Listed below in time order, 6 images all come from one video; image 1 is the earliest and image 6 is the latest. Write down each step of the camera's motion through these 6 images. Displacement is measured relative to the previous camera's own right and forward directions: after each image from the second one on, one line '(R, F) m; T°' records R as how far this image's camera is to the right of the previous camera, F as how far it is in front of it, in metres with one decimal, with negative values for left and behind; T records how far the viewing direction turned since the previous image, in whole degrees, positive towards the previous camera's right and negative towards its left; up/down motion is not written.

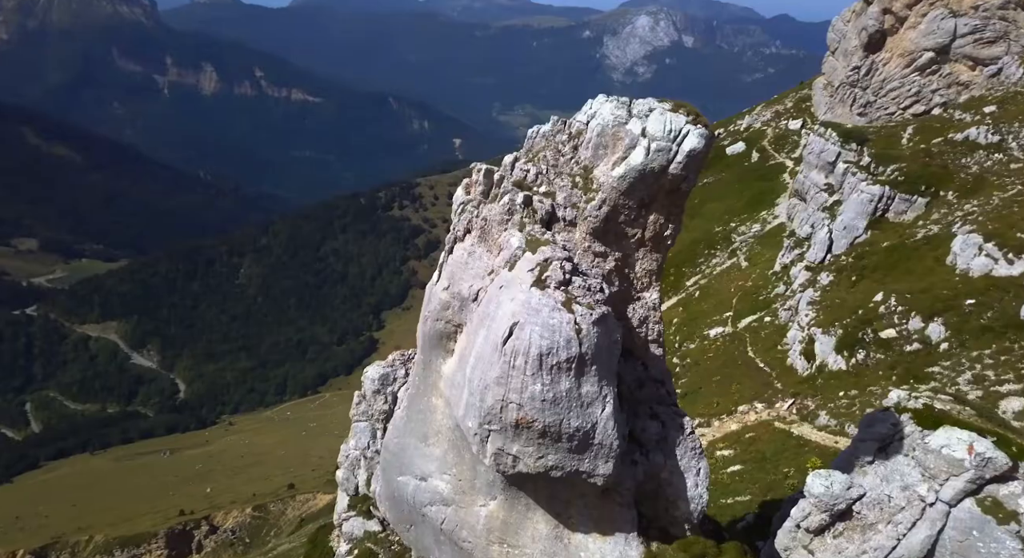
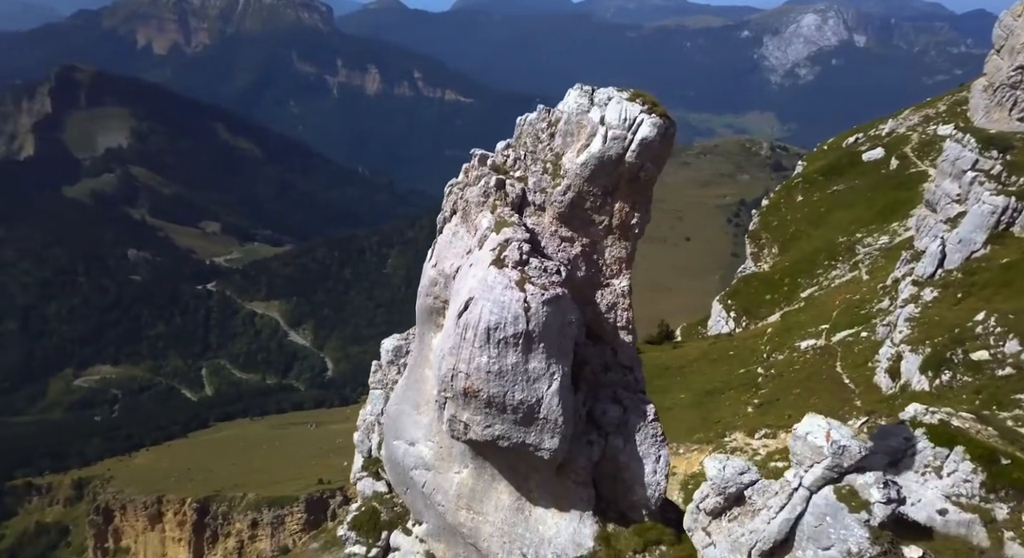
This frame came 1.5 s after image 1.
(+13.7, -0.8) m; -15°
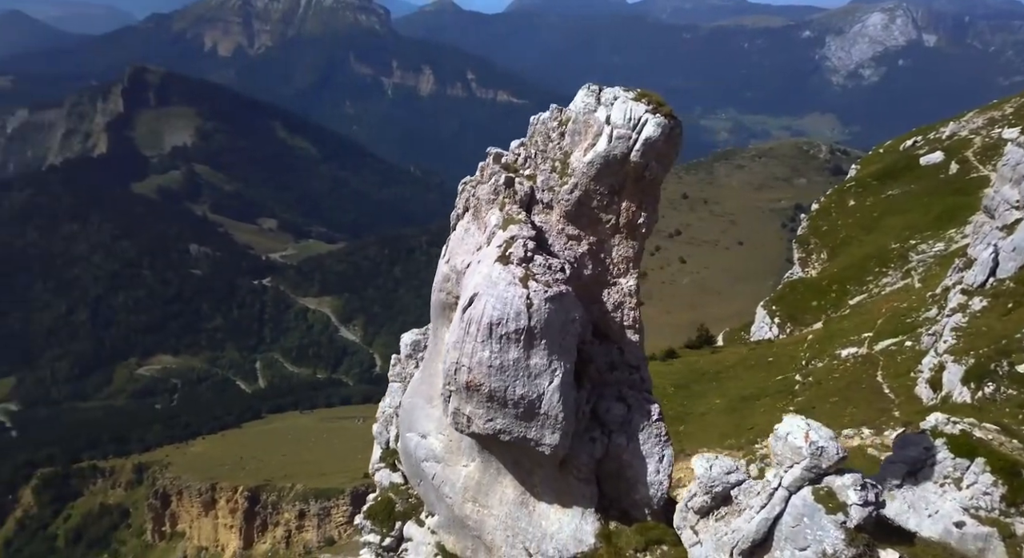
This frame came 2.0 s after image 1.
(+3.4, -0.5) m; -4°
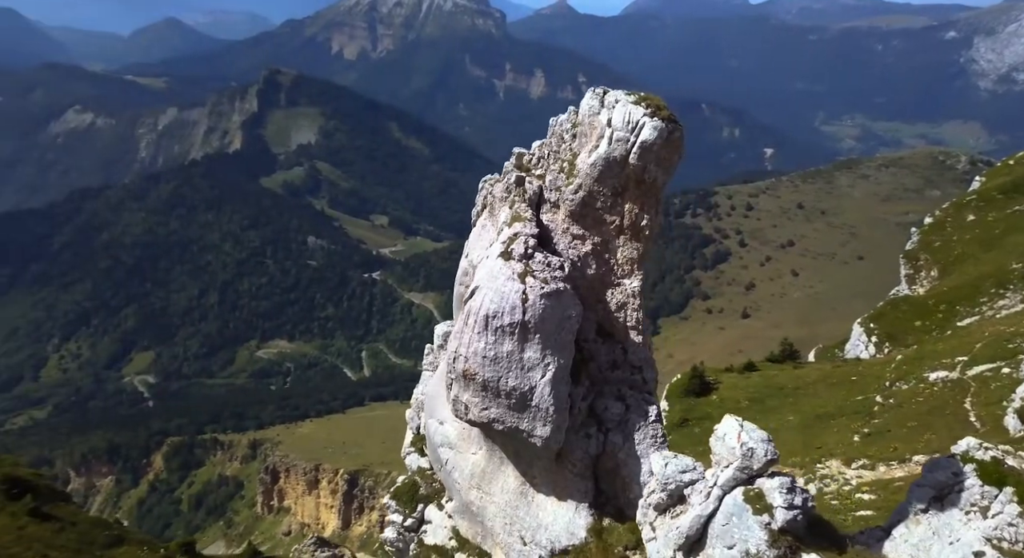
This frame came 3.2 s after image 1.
(+8.0, -1.0) m; -9°
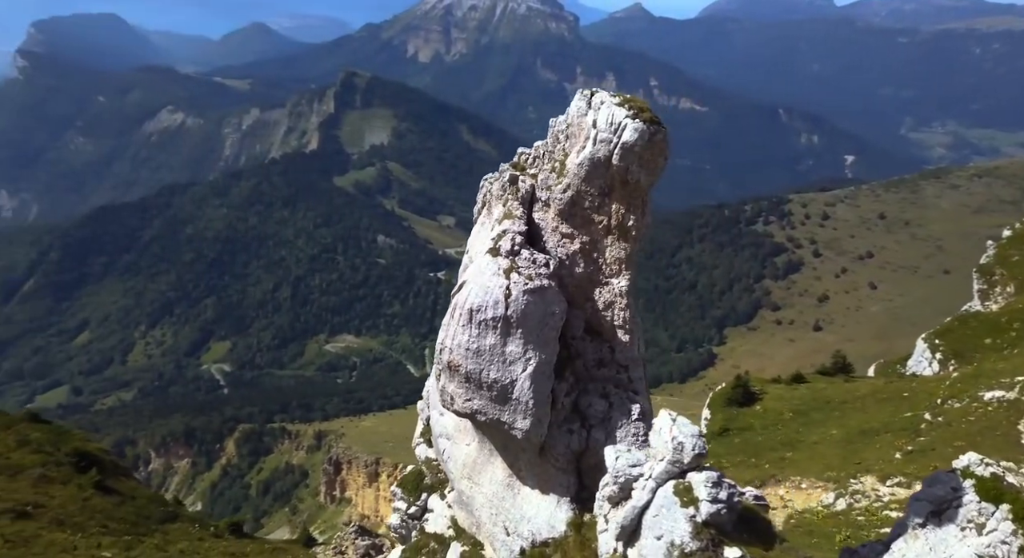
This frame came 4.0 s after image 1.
(+6.2, -0.8) m; -6°
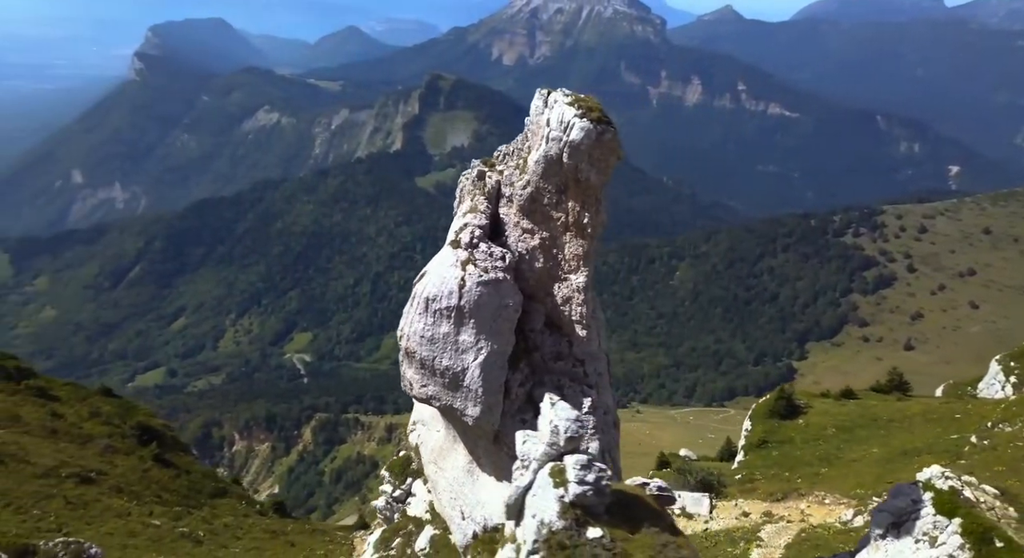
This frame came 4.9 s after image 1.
(+9.4, 0.0) m; -8°
